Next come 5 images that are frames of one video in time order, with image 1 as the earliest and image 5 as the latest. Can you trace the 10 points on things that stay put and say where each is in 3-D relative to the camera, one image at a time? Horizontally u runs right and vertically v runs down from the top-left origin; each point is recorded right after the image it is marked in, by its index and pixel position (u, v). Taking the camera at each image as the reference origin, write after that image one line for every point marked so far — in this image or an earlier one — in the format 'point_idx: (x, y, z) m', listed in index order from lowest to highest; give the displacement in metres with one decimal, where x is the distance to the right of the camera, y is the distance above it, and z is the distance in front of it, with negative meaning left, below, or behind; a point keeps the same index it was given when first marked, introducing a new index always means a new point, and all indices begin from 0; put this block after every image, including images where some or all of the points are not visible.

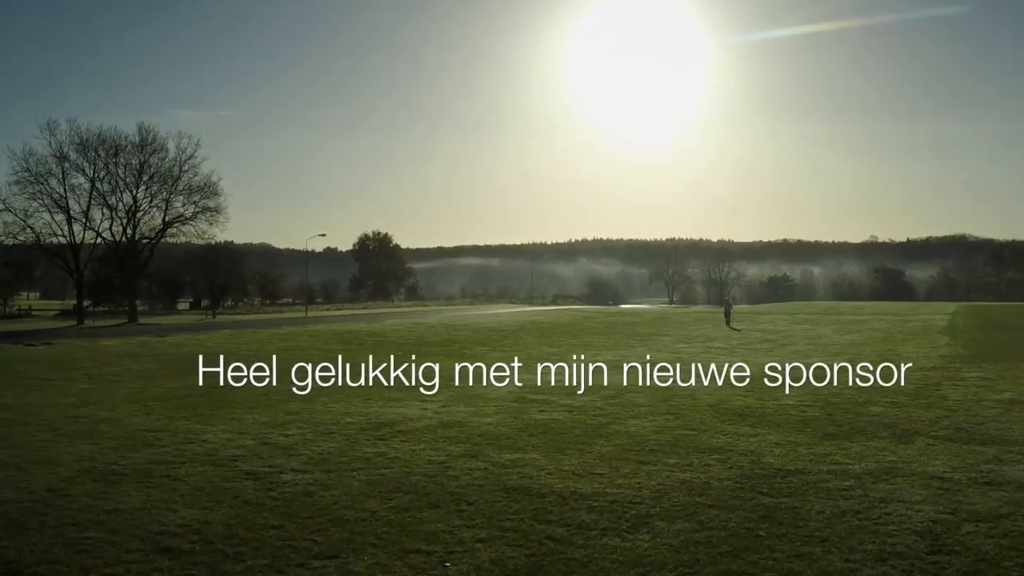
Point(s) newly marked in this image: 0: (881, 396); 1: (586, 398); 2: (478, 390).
0: (+7.9, -2.3, +16.7) m
1: (+1.6, -2.3, +16.6) m
2: (-0.8, -2.3, +17.8) m
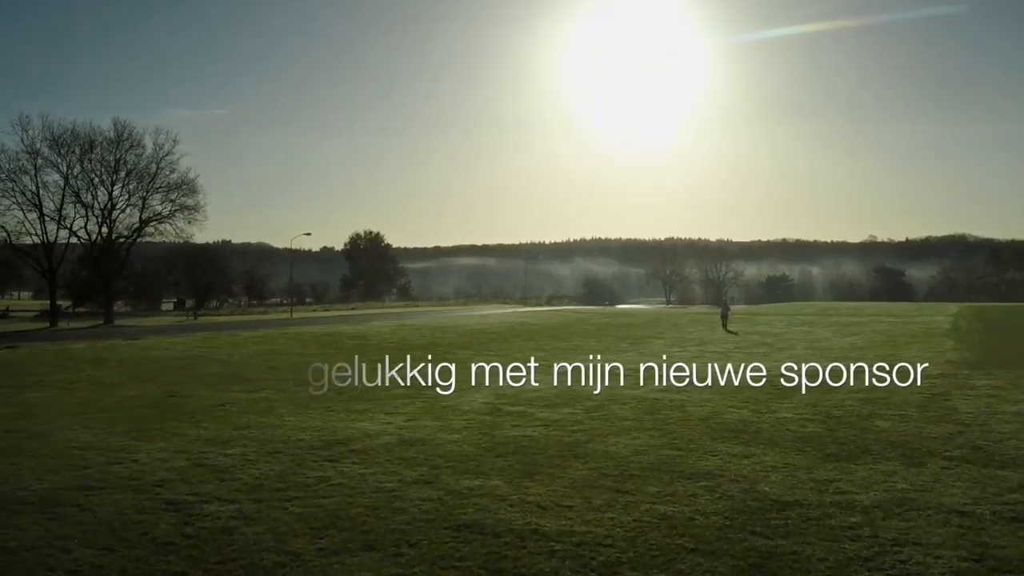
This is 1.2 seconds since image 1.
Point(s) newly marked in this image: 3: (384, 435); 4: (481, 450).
0: (+7.4, -2.4, +15.4) m
1: (+1.0, -2.4, +15.2) m
2: (-1.3, -2.4, +16.5) m
3: (-2.1, -2.4, +12.9) m
4: (-0.5, -2.4, +11.7) m
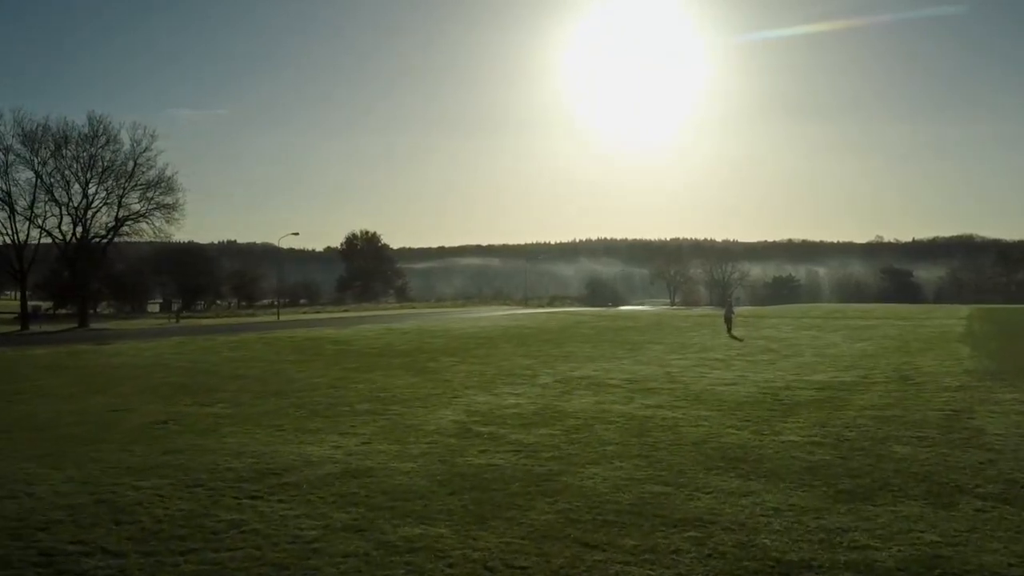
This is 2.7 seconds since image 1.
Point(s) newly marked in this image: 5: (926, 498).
0: (+6.9, -2.5, +13.7) m
1: (+0.5, -2.5, +13.6) m
2: (-1.8, -2.5, +14.9) m
3: (-2.6, -2.5, +11.2) m
4: (-1.0, -2.5, +10.0) m
5: (+5.1, -2.6, +9.6) m
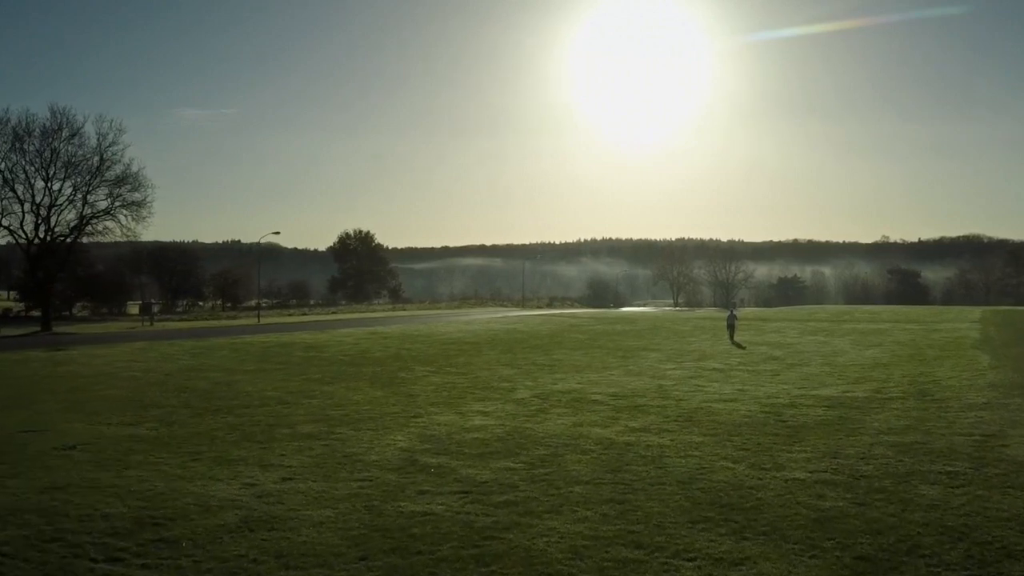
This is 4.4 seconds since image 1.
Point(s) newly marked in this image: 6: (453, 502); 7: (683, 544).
0: (+6.2, -2.6, +11.6) m
1: (-0.1, -2.6, +11.5) m
2: (-2.5, -2.6, +12.8) m
3: (-3.3, -2.6, +9.2) m
4: (-1.7, -2.6, +8.0) m
5: (+4.4, -2.7, +7.5) m
6: (-0.7, -2.6, +9.5) m
7: (+1.7, -2.6, +7.9) m
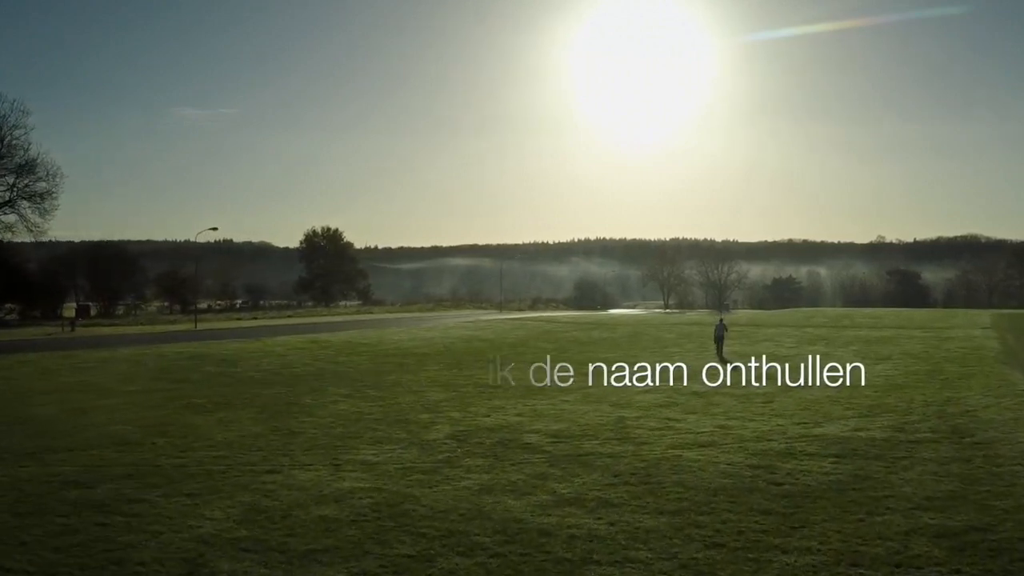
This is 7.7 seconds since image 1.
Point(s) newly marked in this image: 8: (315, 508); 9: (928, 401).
0: (+4.7, -2.7, +7.4) m
1: (-1.7, -2.7, +7.3) m
2: (-4.0, -2.7, +8.6) m
3: (-4.9, -2.7, +5.0) m
4: (-3.2, -2.7, +3.8) m
5: (+2.9, -2.8, +3.3) m
6: (-2.2, -2.7, +5.3) m
7: (+0.2, -2.7, +3.7) m
8: (-2.3, -2.7, +9.4) m
9: (+9.3, -2.5, +17.5) m
